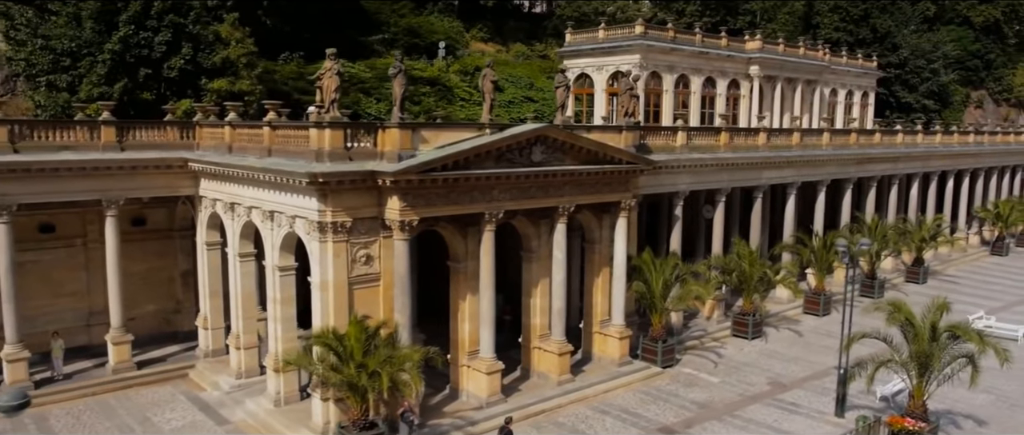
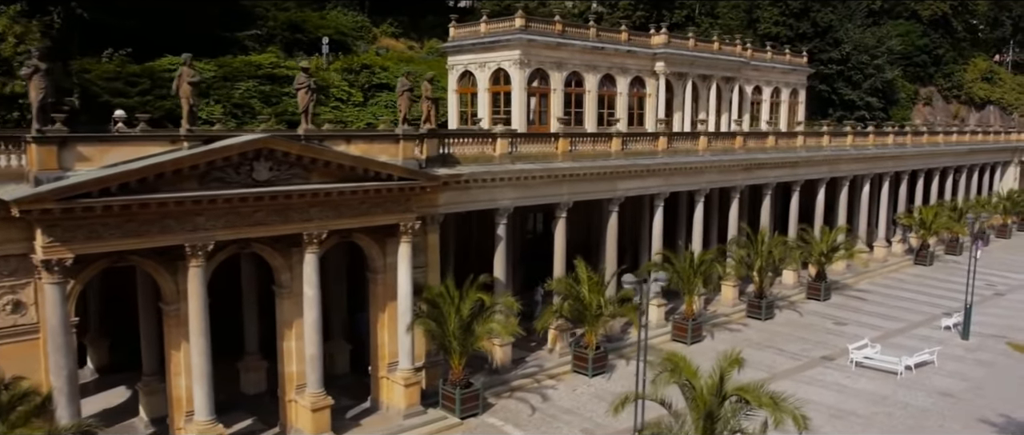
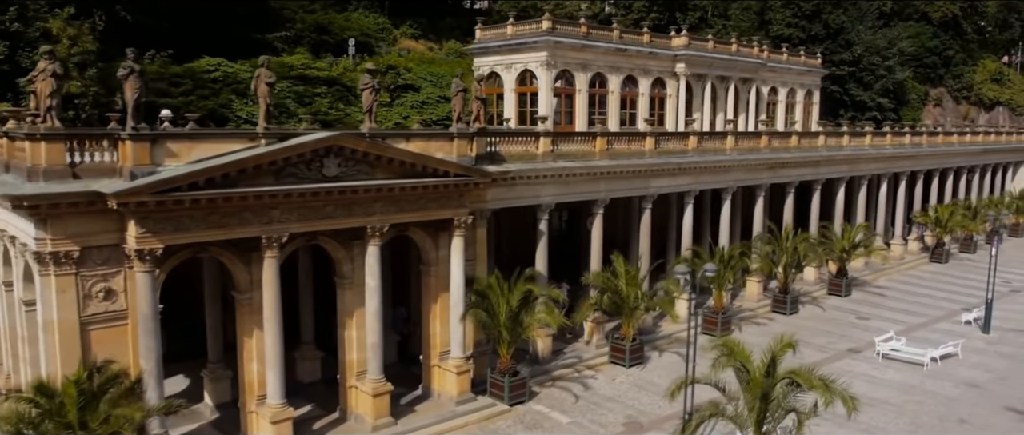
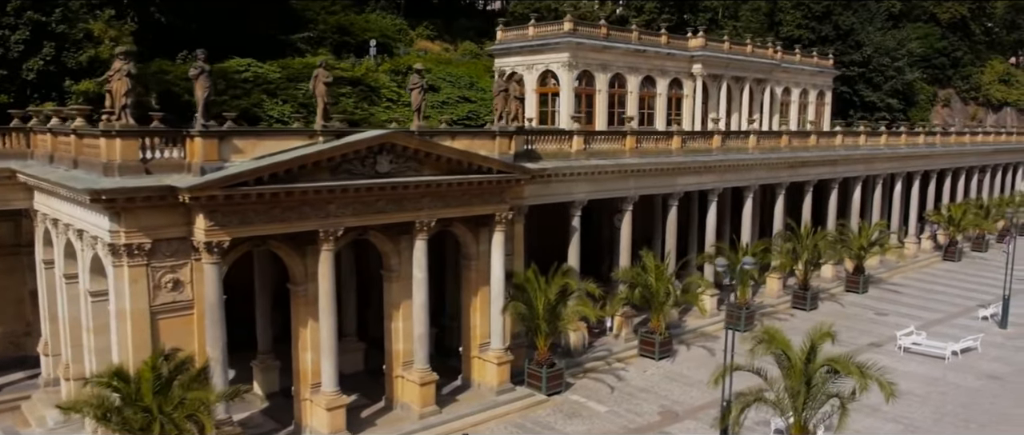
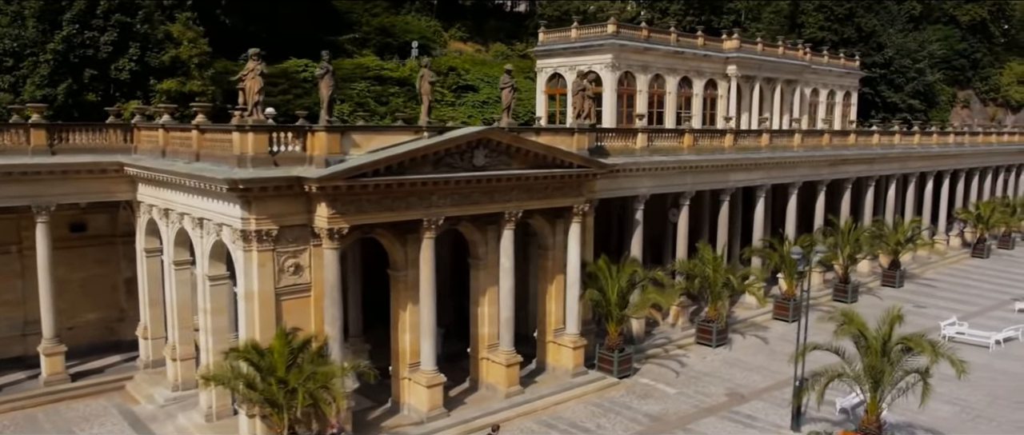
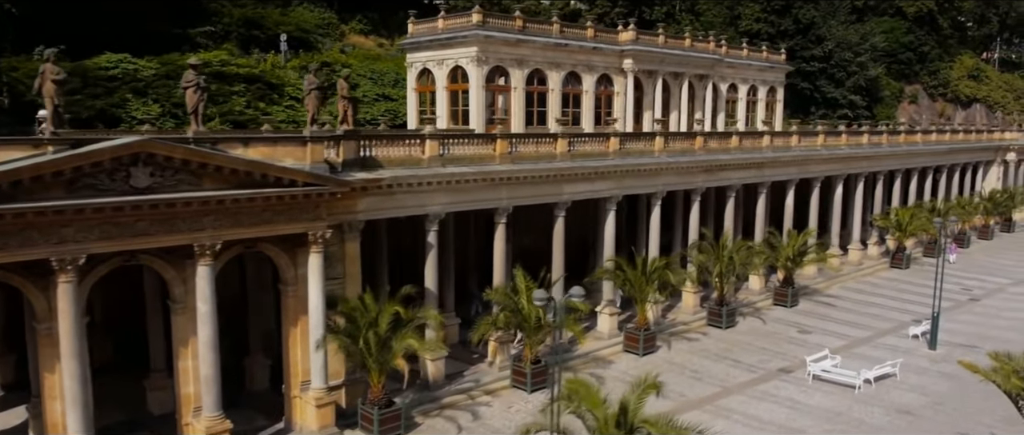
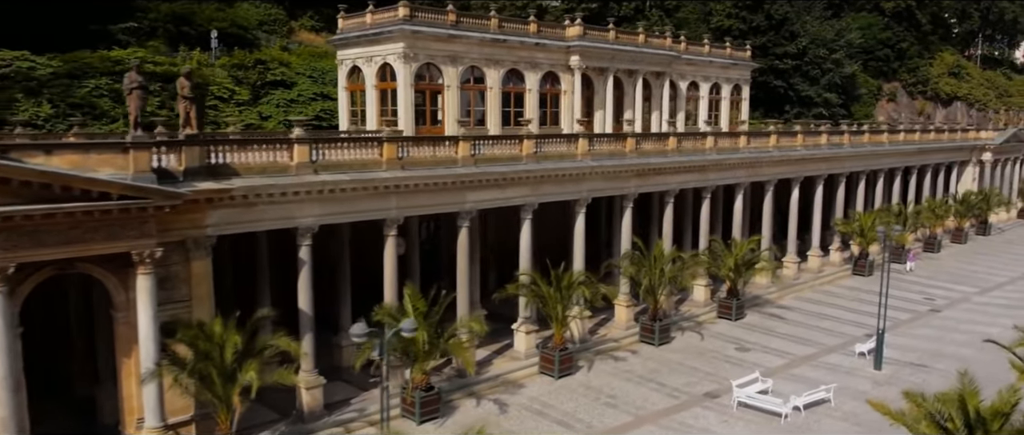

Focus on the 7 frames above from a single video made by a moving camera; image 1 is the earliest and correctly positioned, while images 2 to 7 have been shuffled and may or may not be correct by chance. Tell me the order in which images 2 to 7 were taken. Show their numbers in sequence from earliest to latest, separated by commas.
5, 4, 3, 2, 6, 7
